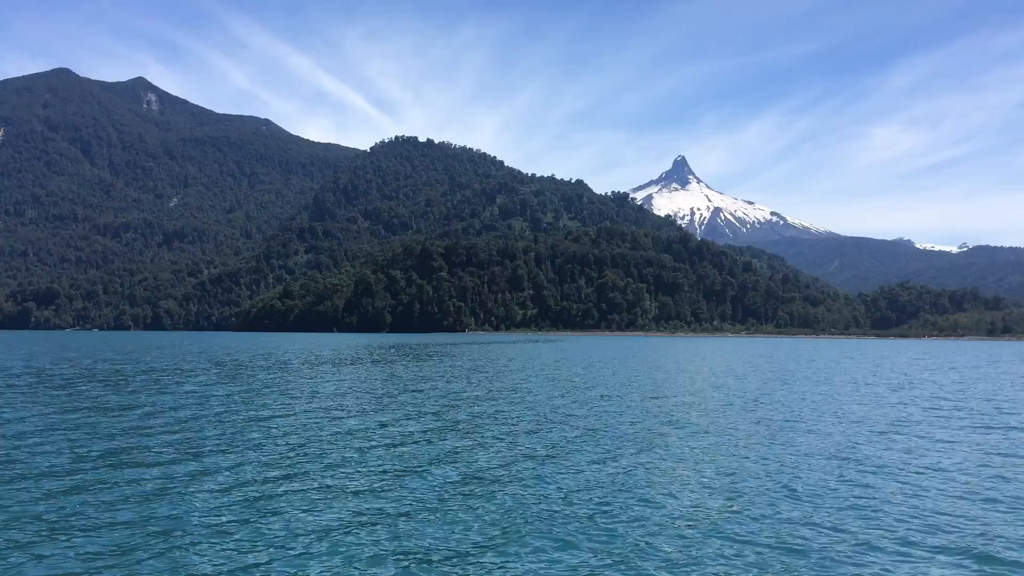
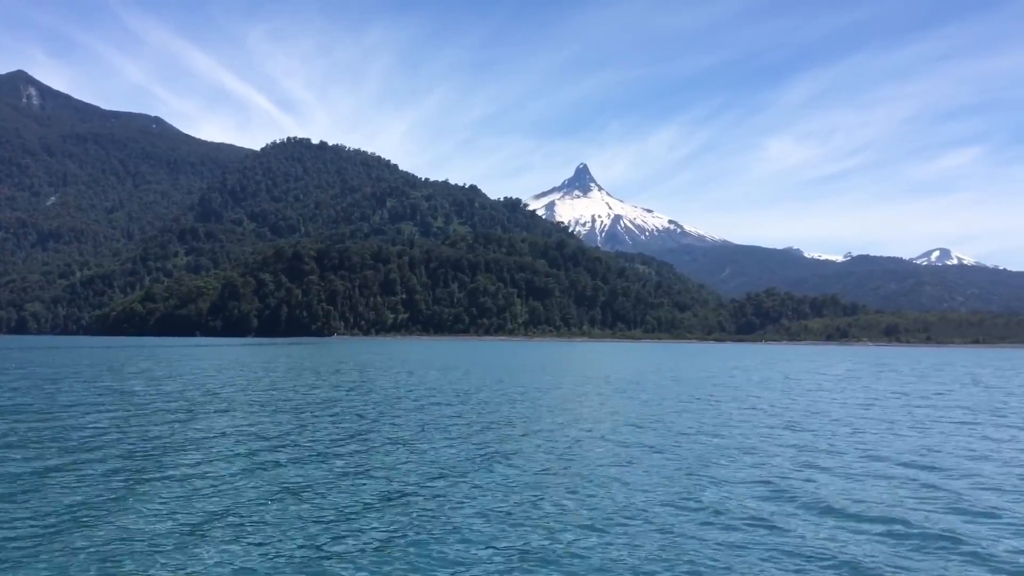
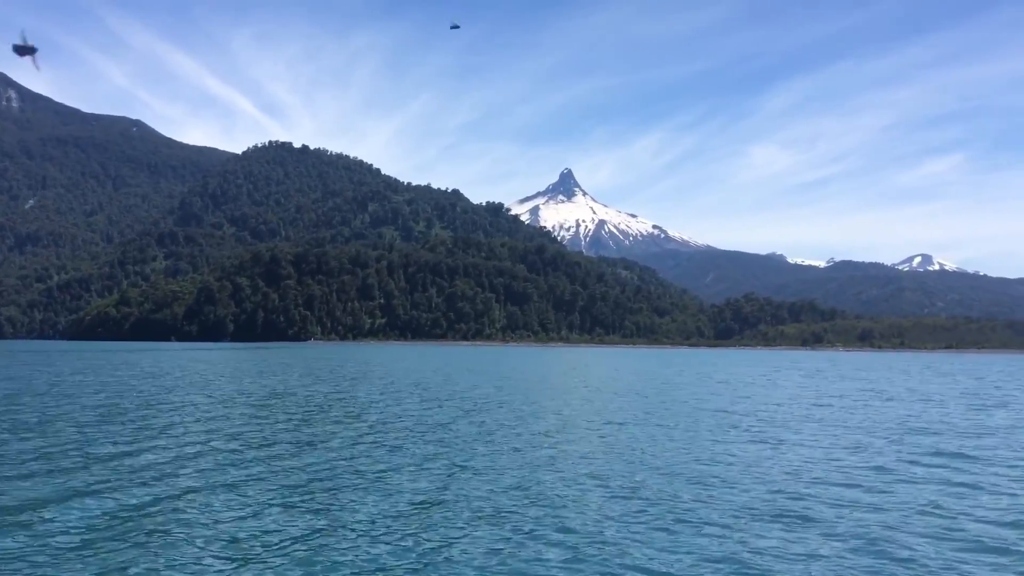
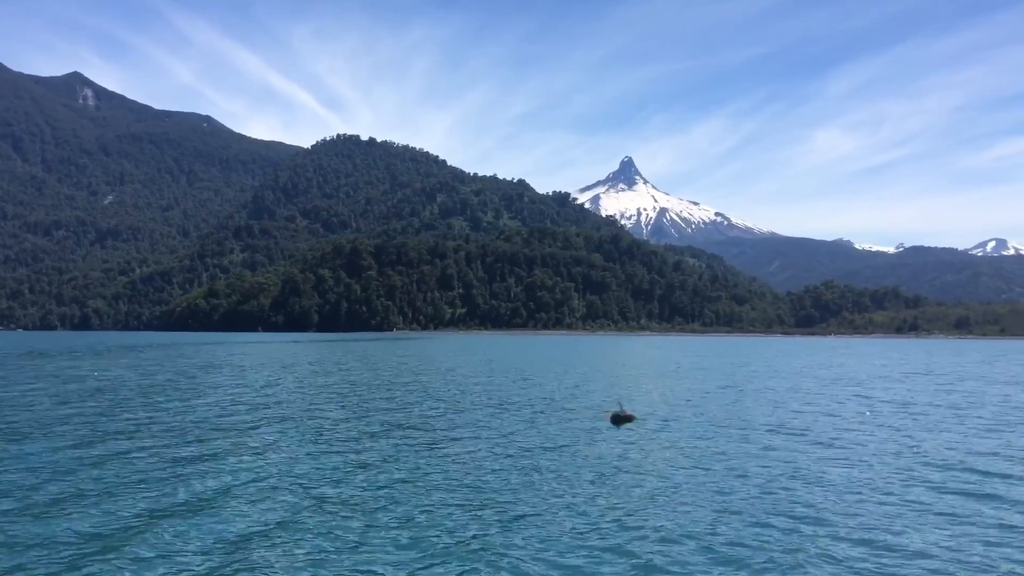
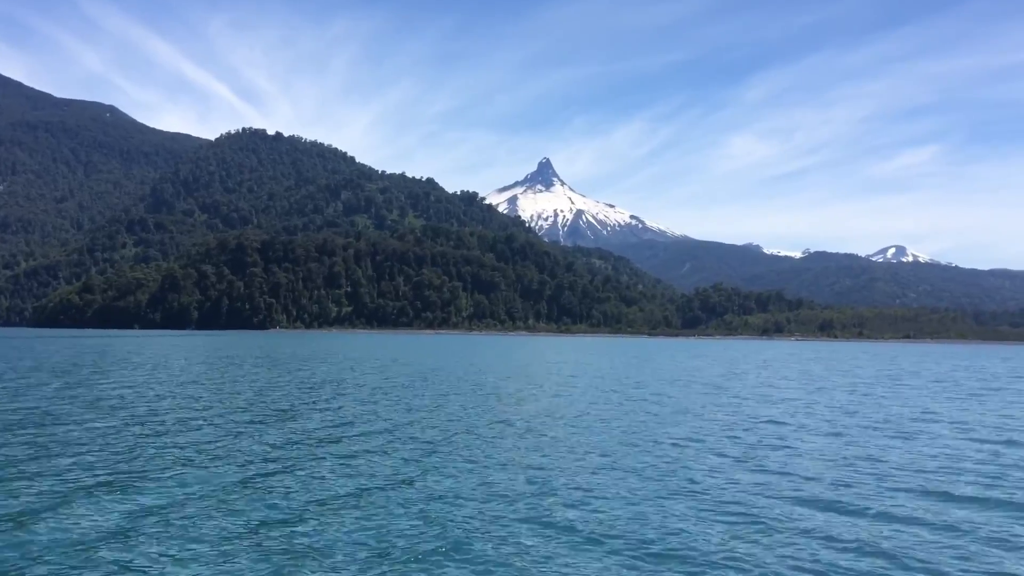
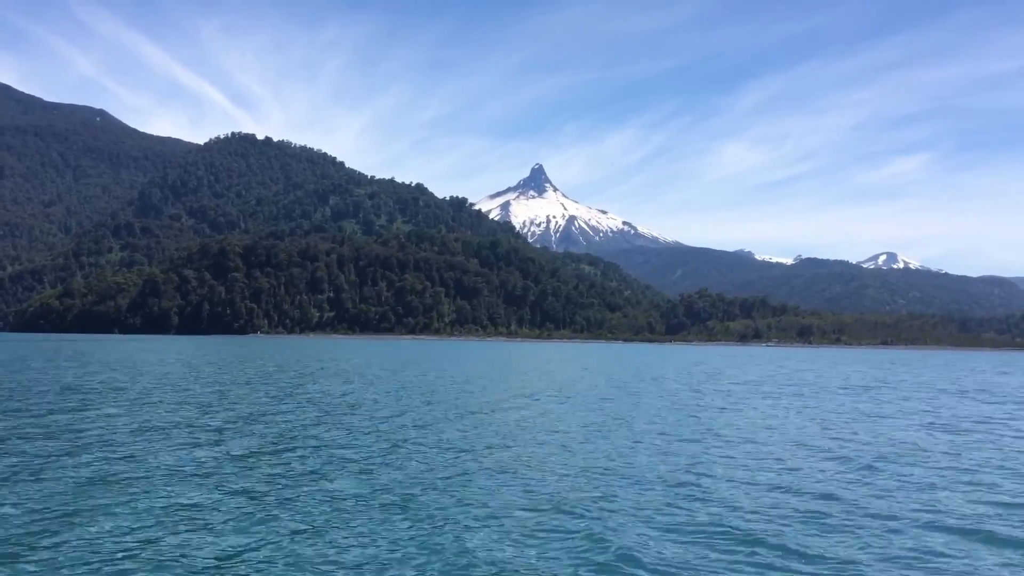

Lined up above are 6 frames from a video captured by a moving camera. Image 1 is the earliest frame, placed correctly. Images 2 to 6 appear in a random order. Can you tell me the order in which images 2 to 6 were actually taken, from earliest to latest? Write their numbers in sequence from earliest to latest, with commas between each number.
4, 2, 3, 5, 6
